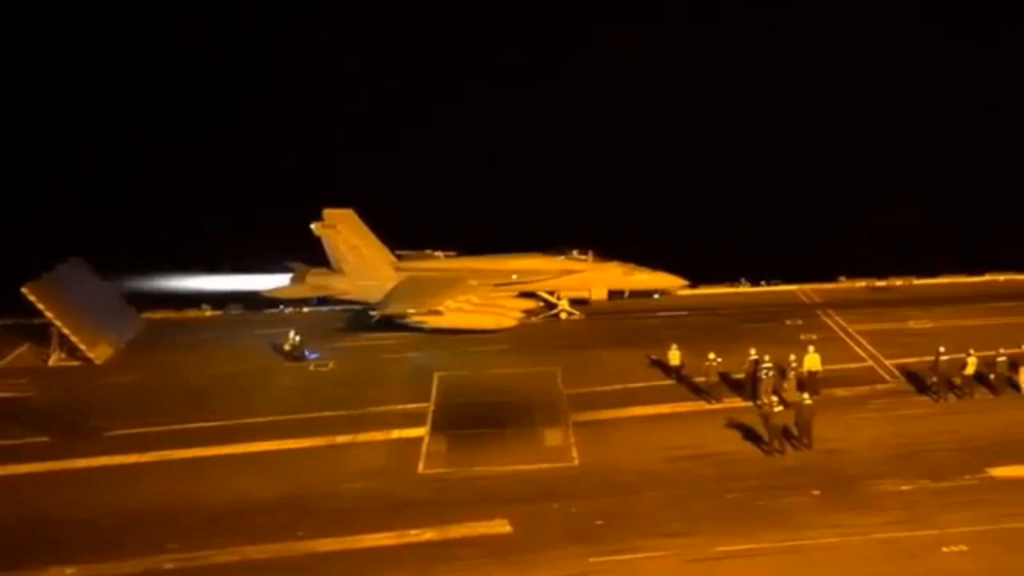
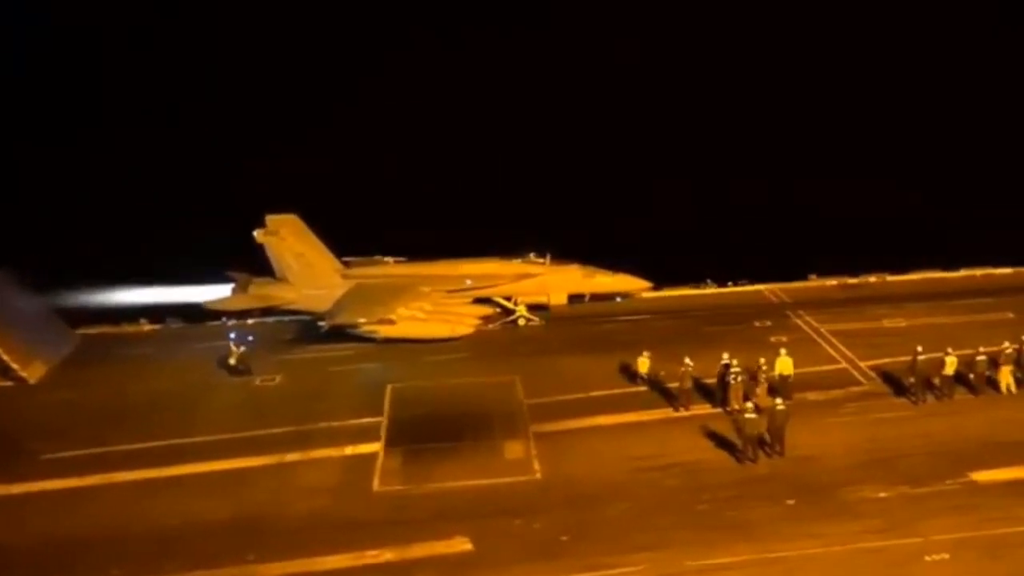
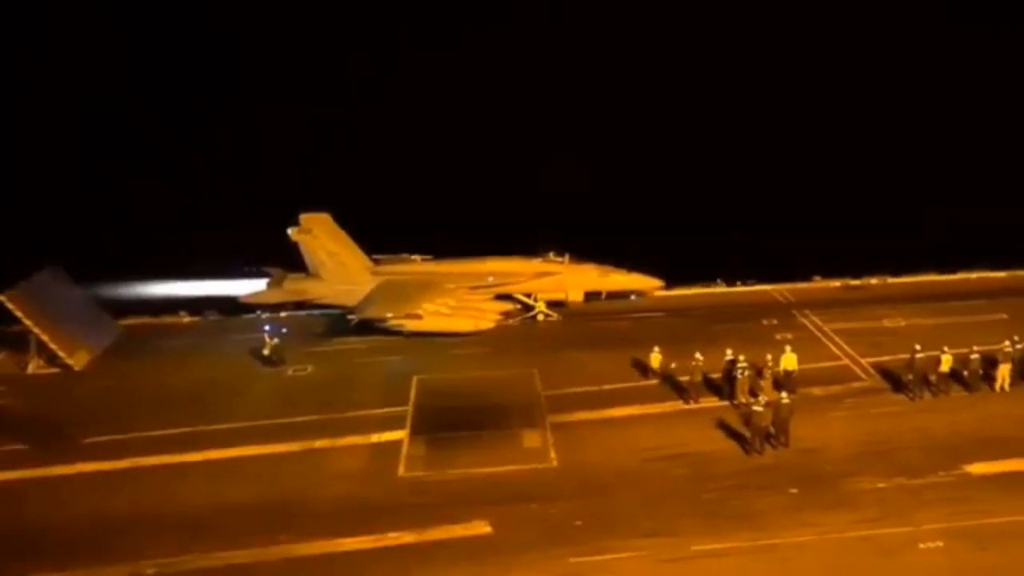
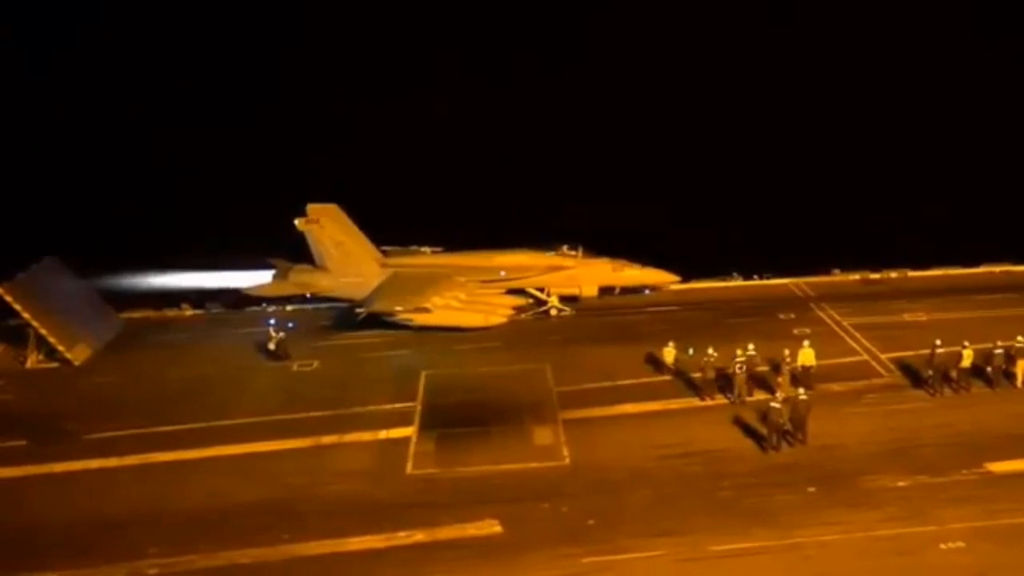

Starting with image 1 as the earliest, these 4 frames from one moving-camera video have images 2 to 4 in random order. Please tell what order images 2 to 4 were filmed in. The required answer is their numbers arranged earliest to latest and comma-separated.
2, 3, 4
